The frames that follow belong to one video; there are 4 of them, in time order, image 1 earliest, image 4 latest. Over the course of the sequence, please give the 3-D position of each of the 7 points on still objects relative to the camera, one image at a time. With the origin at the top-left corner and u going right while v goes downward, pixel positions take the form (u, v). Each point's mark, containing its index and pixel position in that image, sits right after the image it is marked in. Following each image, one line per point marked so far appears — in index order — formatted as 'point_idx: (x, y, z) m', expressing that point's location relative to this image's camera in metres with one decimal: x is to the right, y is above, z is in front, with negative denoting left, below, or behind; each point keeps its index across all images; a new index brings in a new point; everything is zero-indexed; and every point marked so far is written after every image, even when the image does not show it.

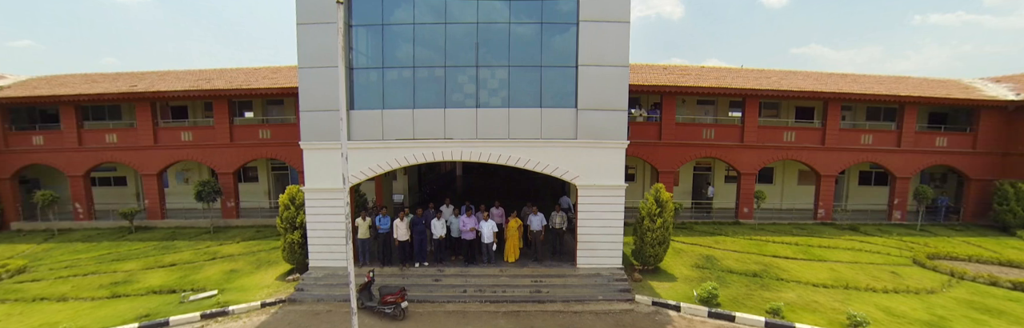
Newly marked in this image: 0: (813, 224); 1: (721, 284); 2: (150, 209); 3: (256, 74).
0: (+12.5, -2.5, +14.2) m
1: (+5.2, -3.0, +8.6) m
2: (-15.5, -1.9, +14.9) m
3: (-12.4, +4.4, +16.7) m
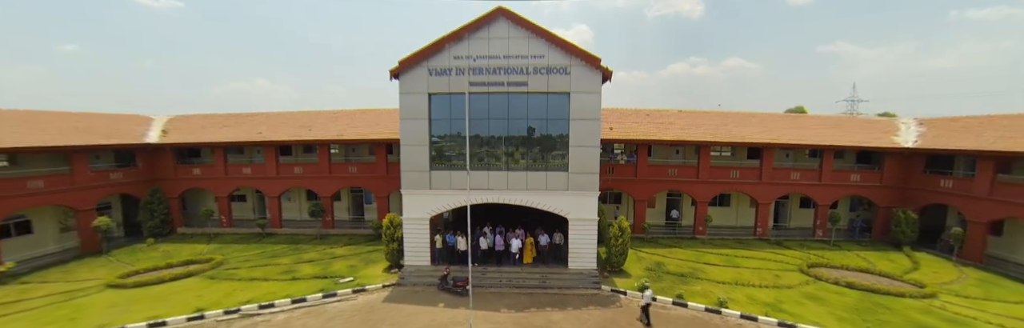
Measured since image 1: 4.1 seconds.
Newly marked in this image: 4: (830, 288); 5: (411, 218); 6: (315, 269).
0: (+13.3, -4.2, +19.2) m
1: (+5.9, -4.7, +13.9) m
2: (-14.6, -3.4, +21.1) m
3: (-11.3, +2.8, +22.8) m
4: (+12.4, -4.8, +13.4) m
5: (-4.2, -2.3, +14.5) m
6: (-8.9, -4.8, +15.6) m
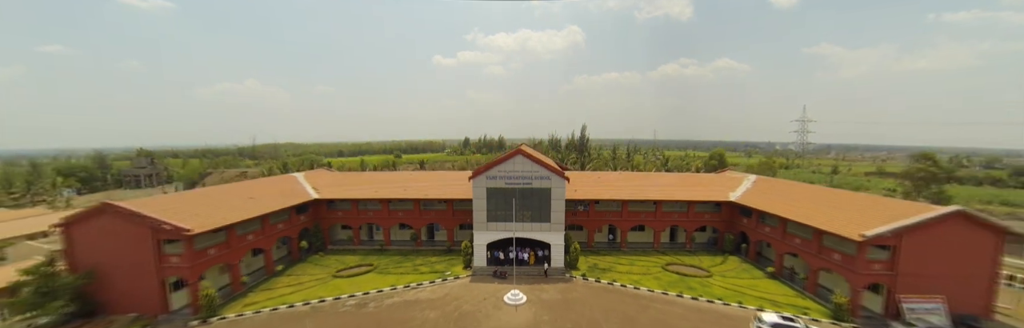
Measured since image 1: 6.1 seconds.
0: (+14.4, -8.9, +35.7) m
1: (+7.0, -9.5, +30.3) m
2: (-13.6, -8.3, +37.0) m
3: (-10.4, -2.0, +38.8) m
4: (+13.5, -9.6, +29.9) m
5: (-3.1, -7.1, +30.7) m
6: (-7.8, -9.6, +31.6) m
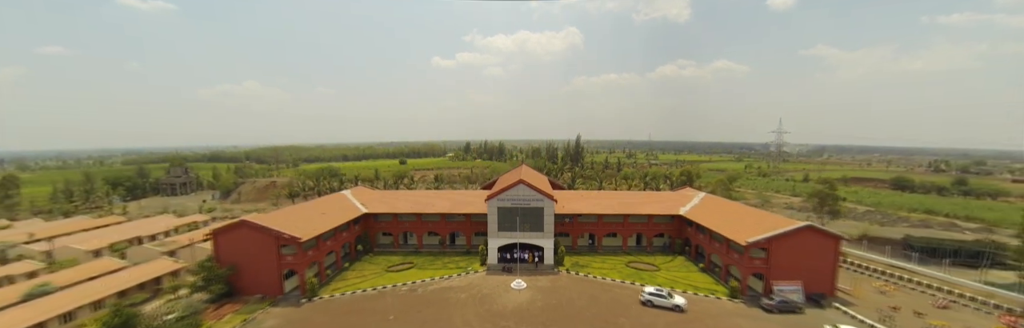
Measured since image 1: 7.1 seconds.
0: (+14.8, -12.0, +47.3) m
1: (+7.5, -12.5, +41.8) m
2: (-13.1, -11.4, +48.5) m
3: (-9.9, -5.1, +50.3) m
4: (+14.0, -12.7, +41.5) m
5: (-2.6, -10.2, +42.2) m
6: (-7.3, -12.7, +43.1) m
